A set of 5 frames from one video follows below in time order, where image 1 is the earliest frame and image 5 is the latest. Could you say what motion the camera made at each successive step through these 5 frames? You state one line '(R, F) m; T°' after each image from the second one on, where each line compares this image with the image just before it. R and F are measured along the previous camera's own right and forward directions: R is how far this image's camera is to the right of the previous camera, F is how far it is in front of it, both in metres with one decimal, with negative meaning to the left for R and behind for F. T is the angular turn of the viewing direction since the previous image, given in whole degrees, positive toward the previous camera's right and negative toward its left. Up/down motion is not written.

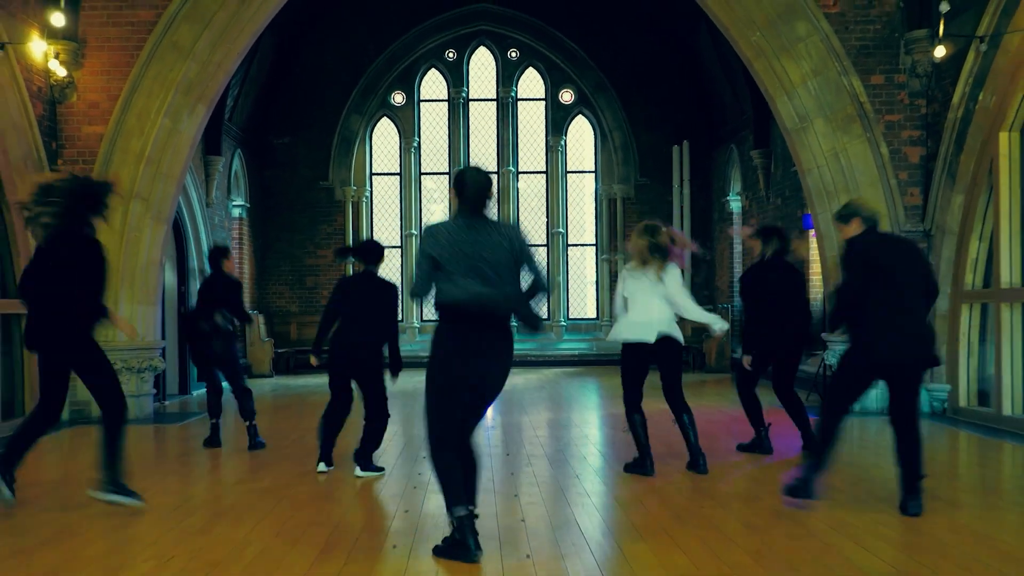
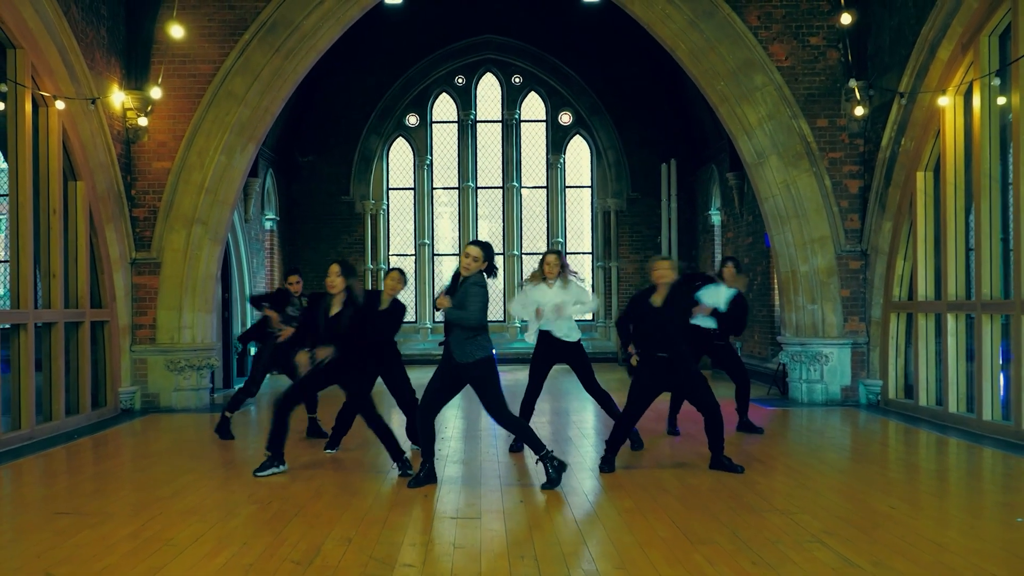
(0.0, -1.3) m; 0°
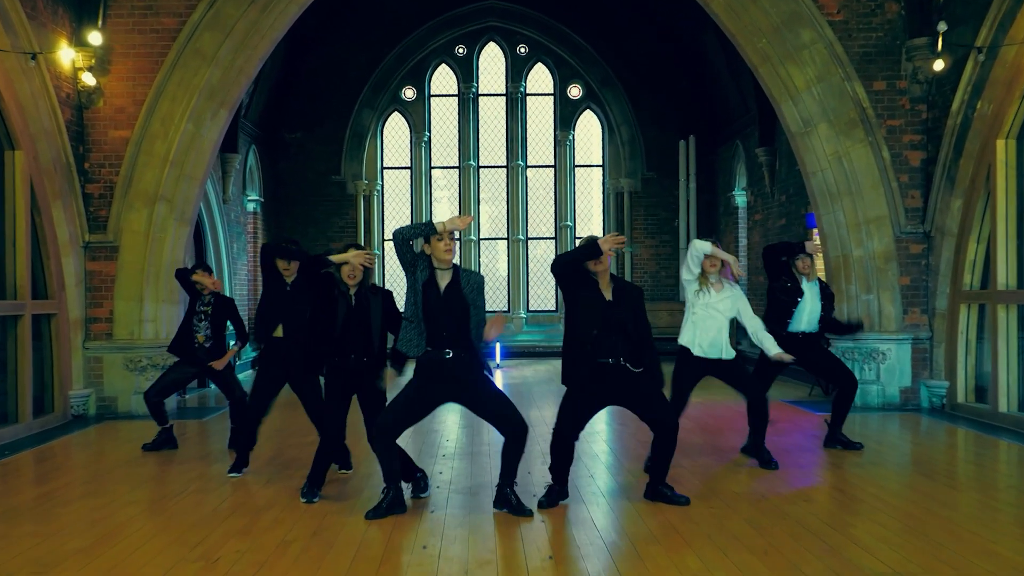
(-0.1, +1.1) m; 0°
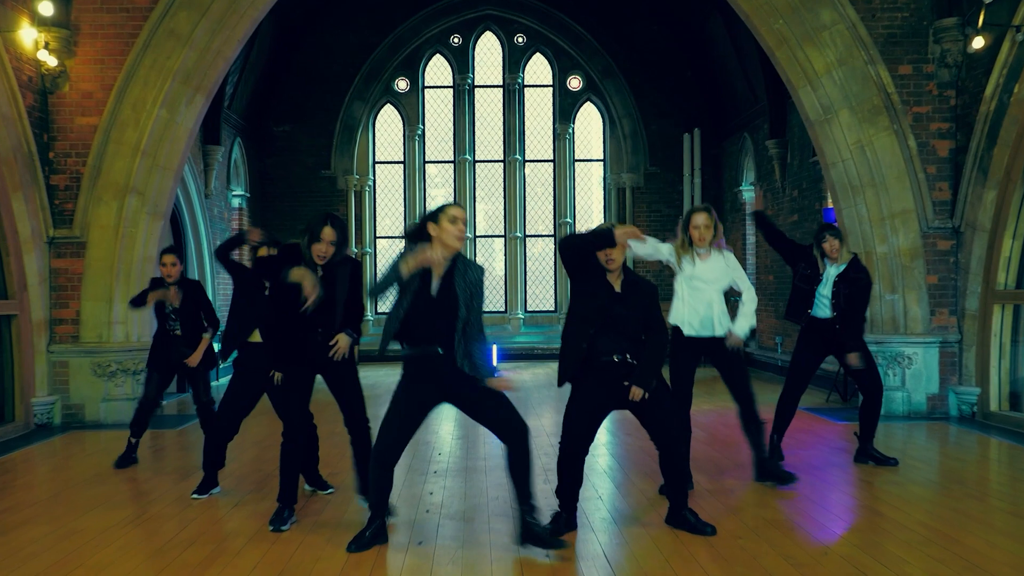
(0.0, +0.5) m; 0°
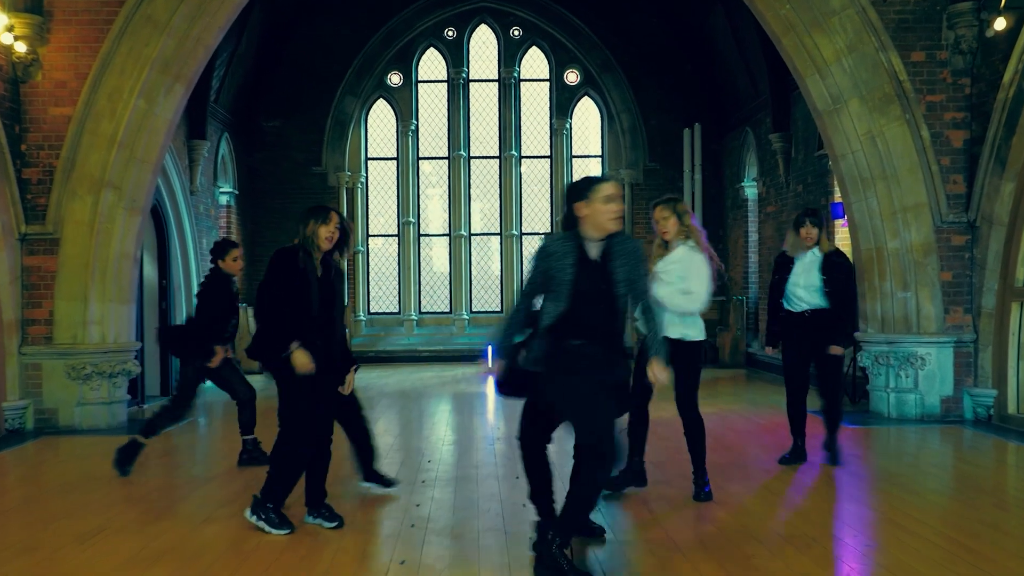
(0.0, +0.3) m; 0°
